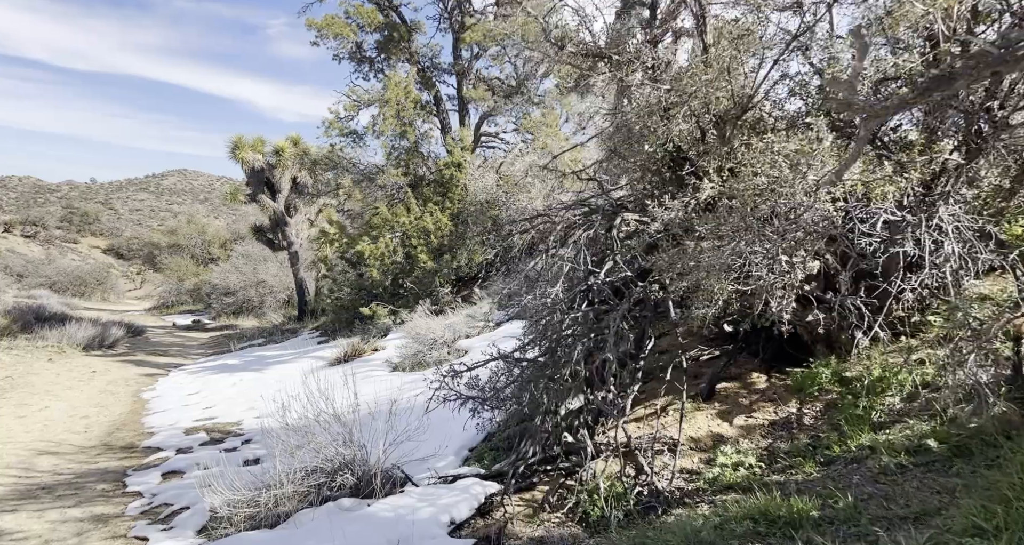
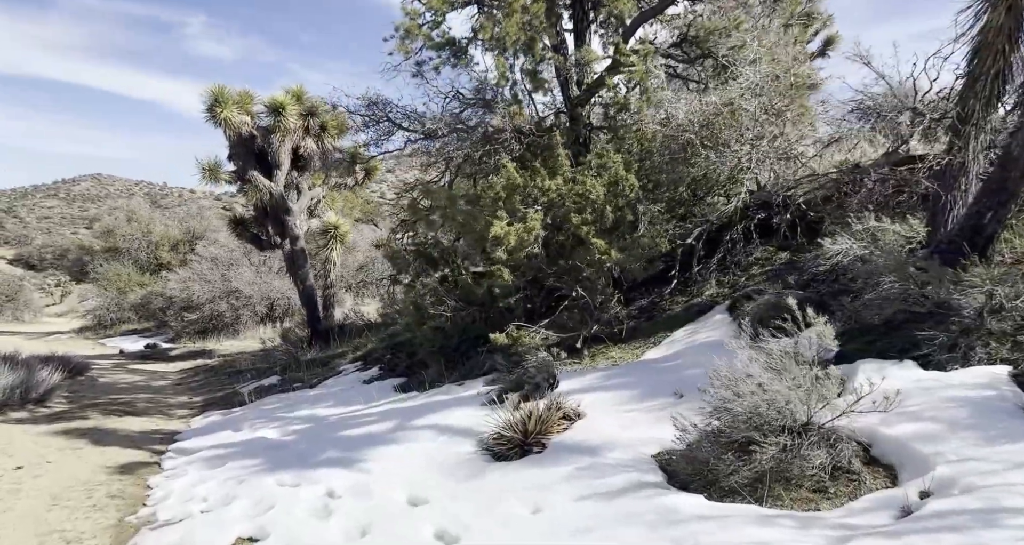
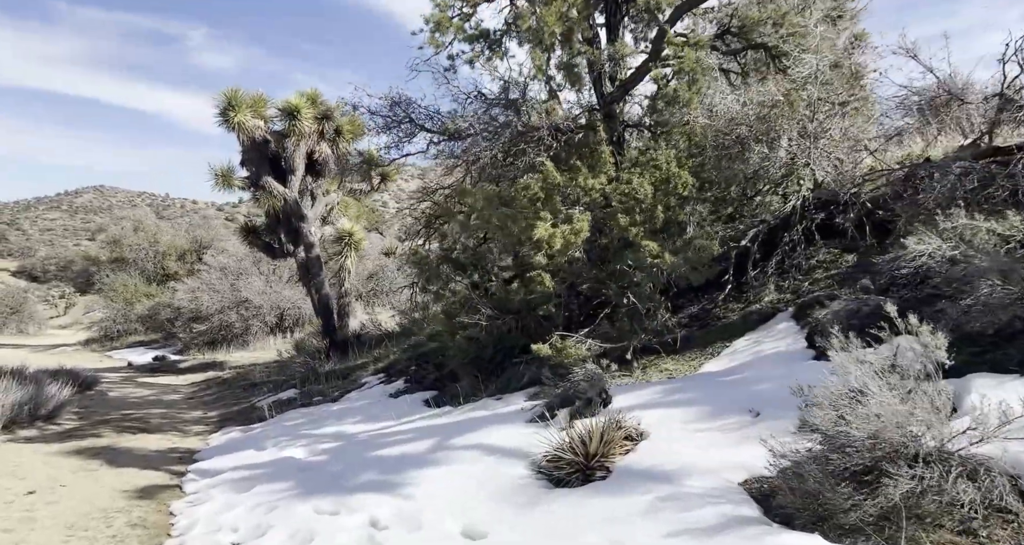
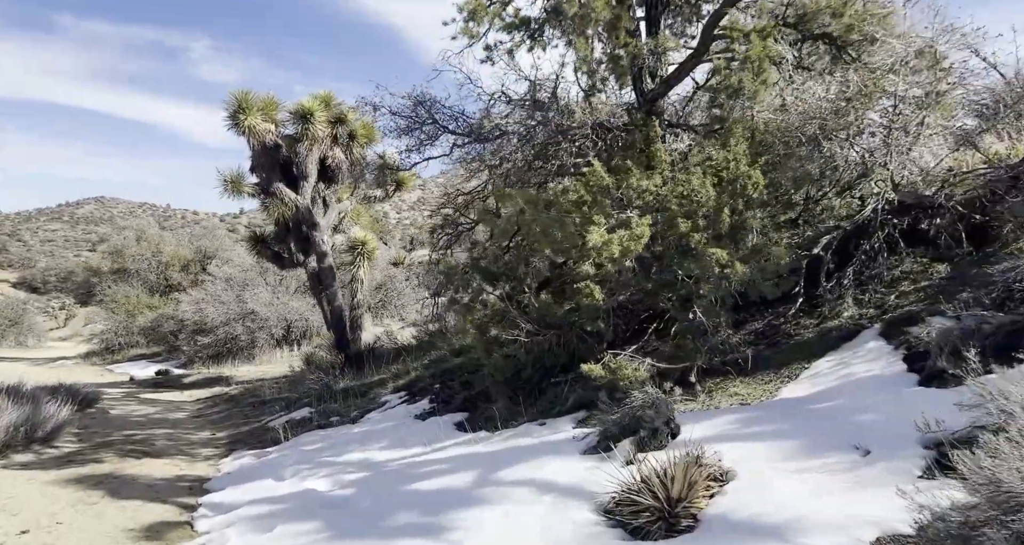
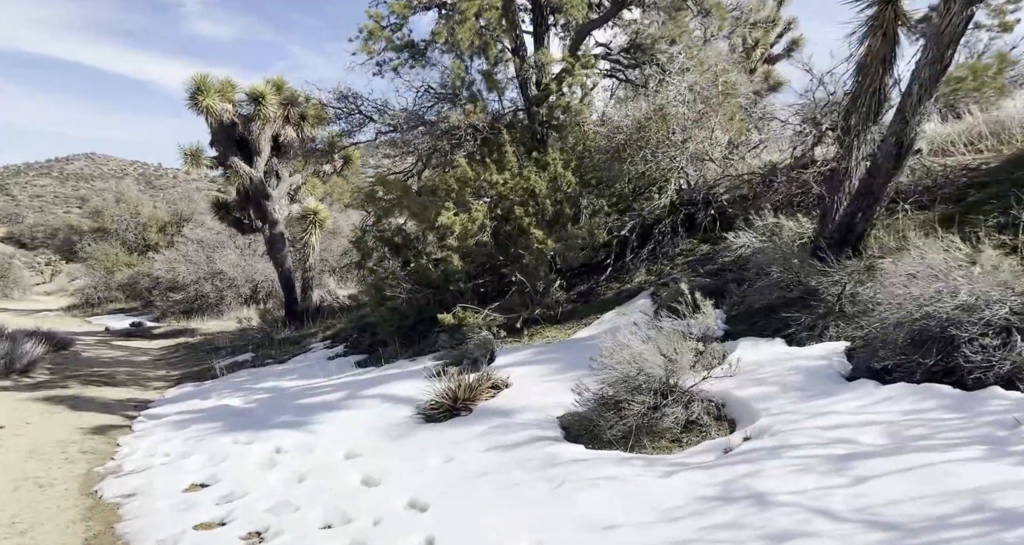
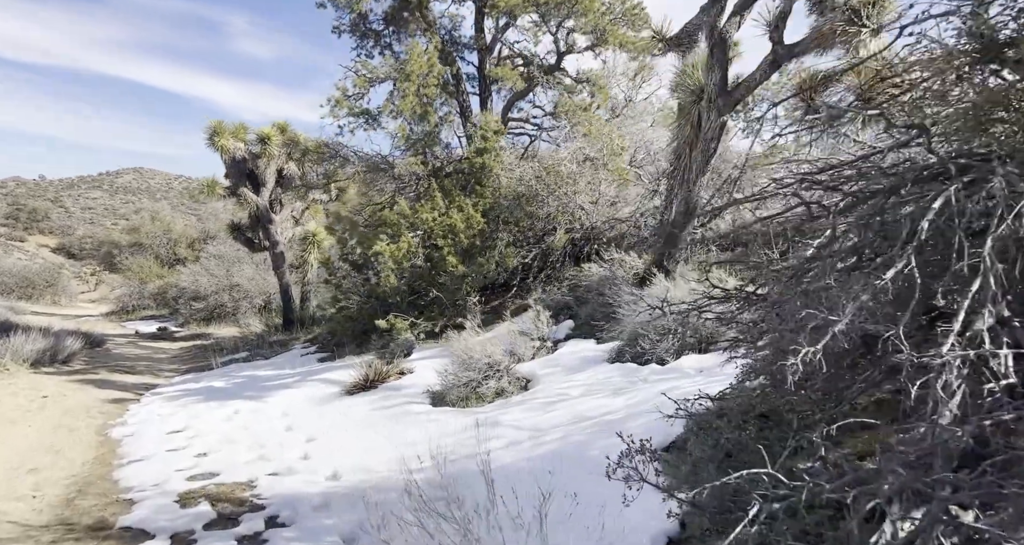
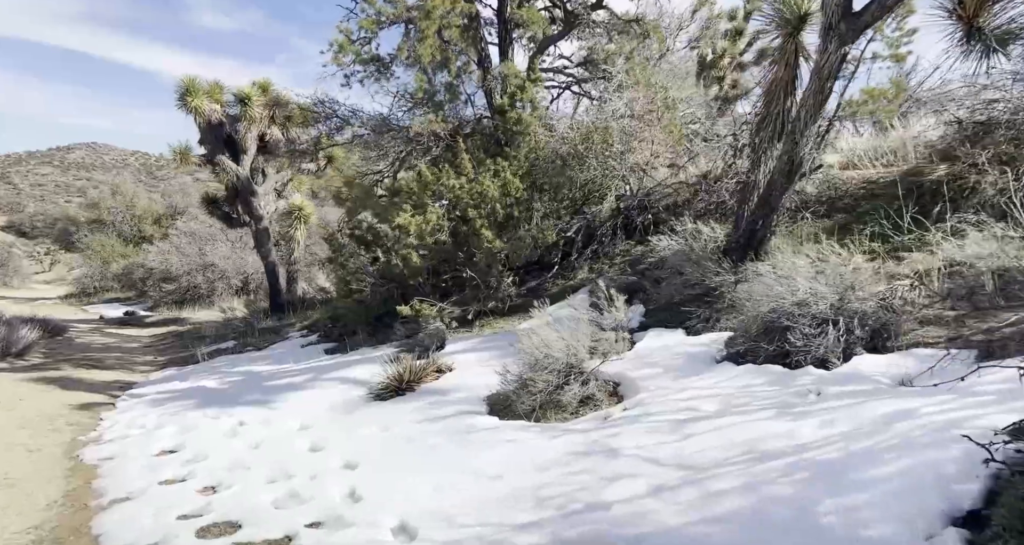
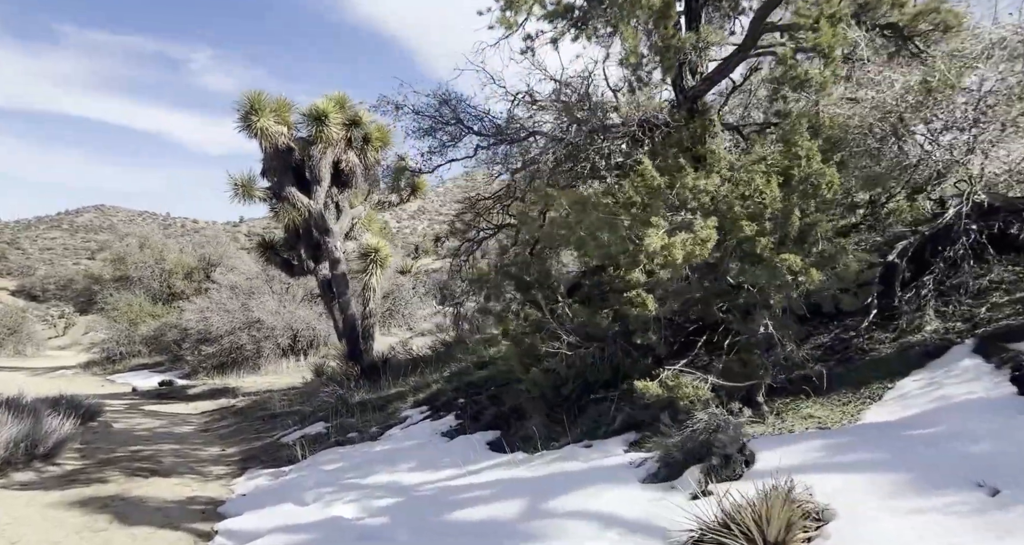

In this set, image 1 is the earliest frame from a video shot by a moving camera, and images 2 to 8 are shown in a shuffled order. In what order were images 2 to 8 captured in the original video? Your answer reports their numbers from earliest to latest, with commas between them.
6, 7, 5, 2, 3, 4, 8
